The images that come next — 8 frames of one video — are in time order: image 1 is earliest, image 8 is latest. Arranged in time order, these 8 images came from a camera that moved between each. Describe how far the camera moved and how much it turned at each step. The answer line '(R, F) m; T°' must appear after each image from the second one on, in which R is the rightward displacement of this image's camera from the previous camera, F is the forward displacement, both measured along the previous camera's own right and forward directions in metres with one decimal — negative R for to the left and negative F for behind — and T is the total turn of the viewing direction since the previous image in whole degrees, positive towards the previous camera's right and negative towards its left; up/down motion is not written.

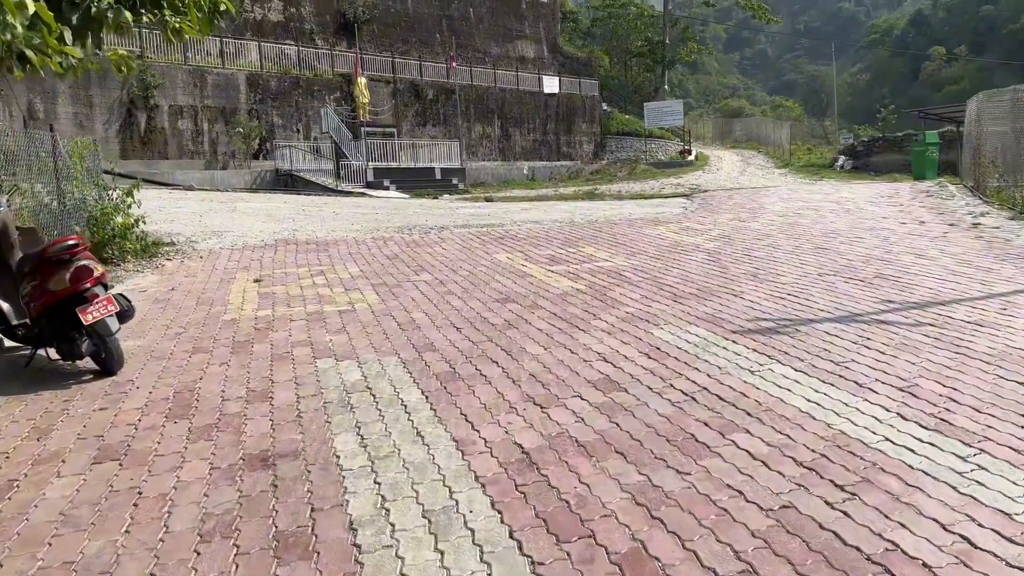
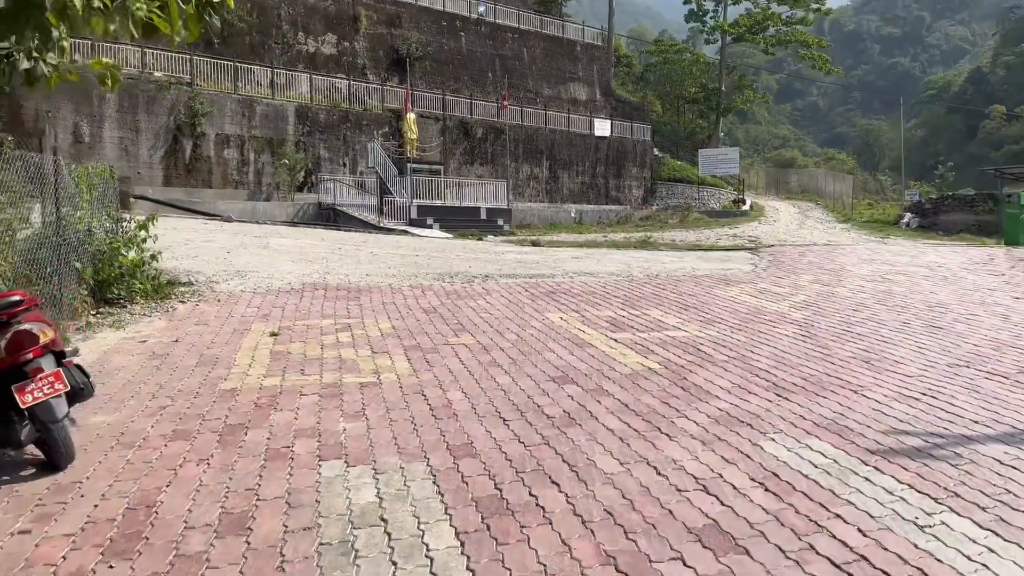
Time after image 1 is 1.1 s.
(-0.1, +0.9) m; -3°
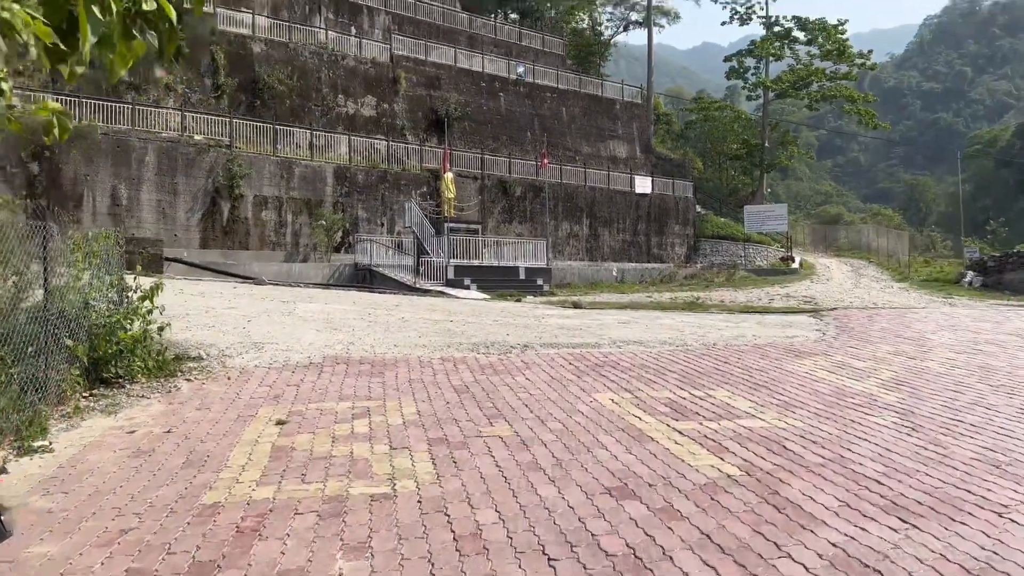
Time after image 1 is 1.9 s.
(0.0, +0.8) m; -3°
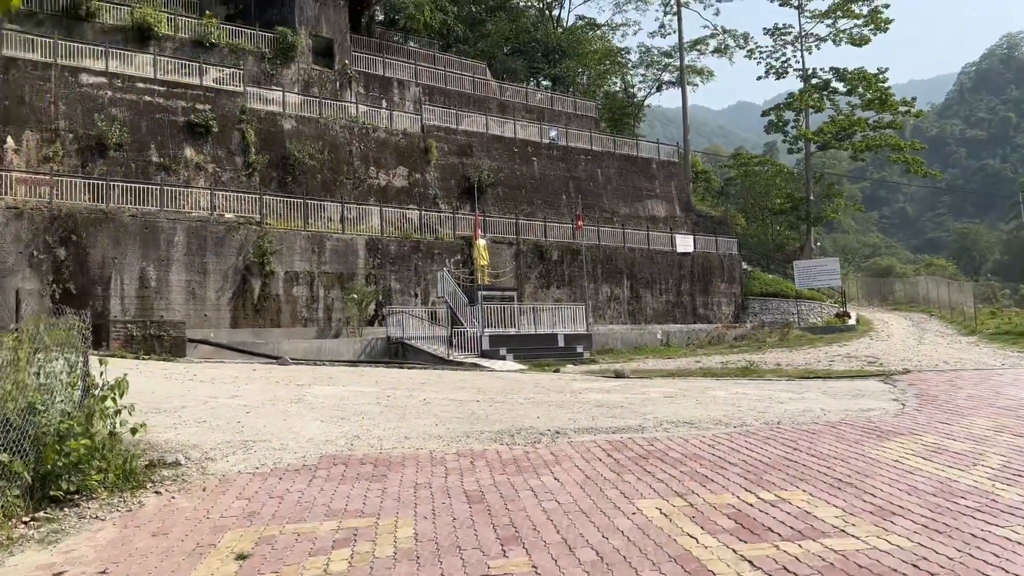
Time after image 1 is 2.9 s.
(+0.2, +0.9) m; -3°
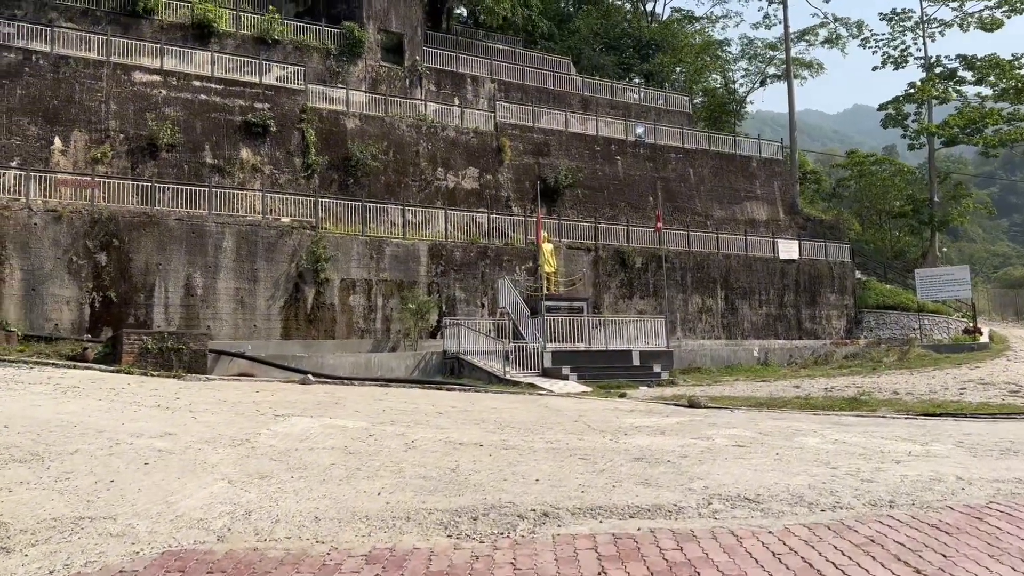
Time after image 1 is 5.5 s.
(+0.8, +2.2) m; -7°
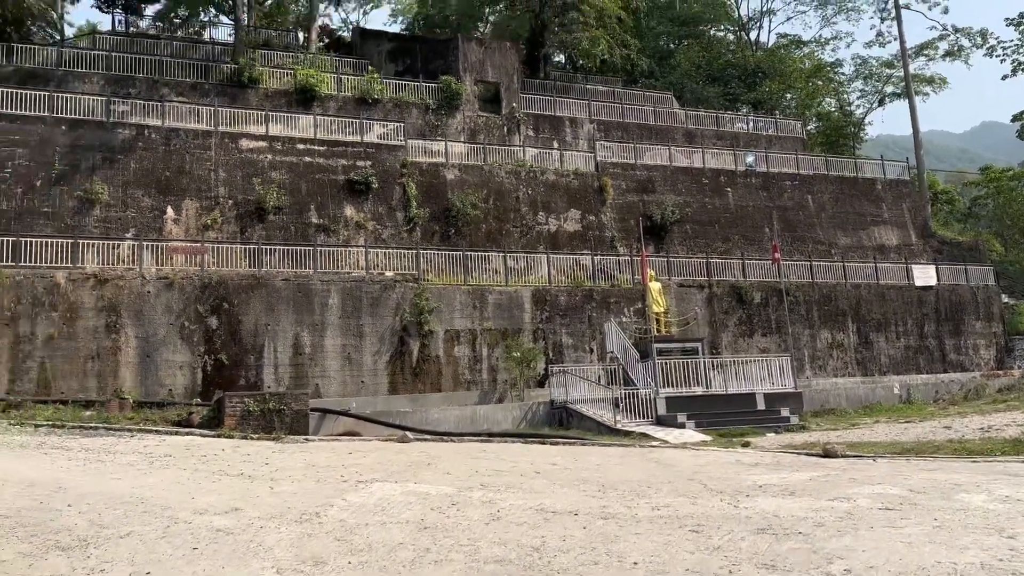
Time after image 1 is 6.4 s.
(+0.2, +0.8) m; -8°
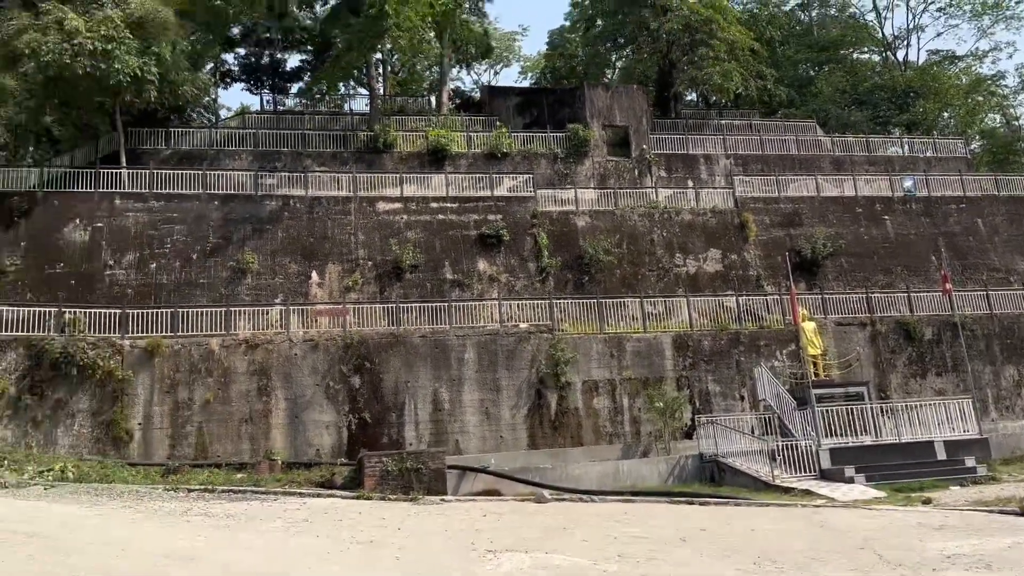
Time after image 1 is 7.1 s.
(+0.1, +0.5) m; -10°
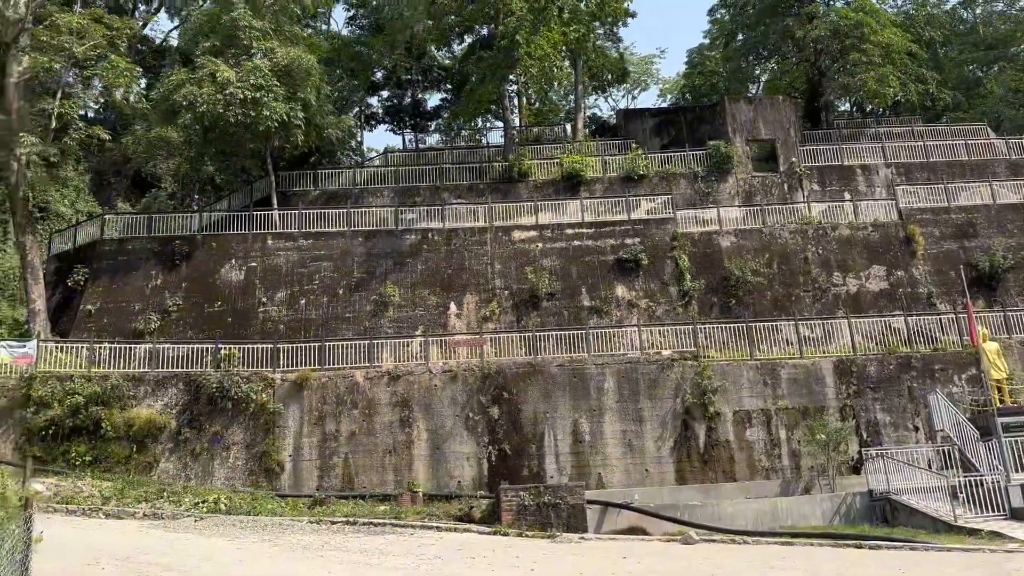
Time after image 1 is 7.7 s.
(+0.1, +0.4) m; -10°
